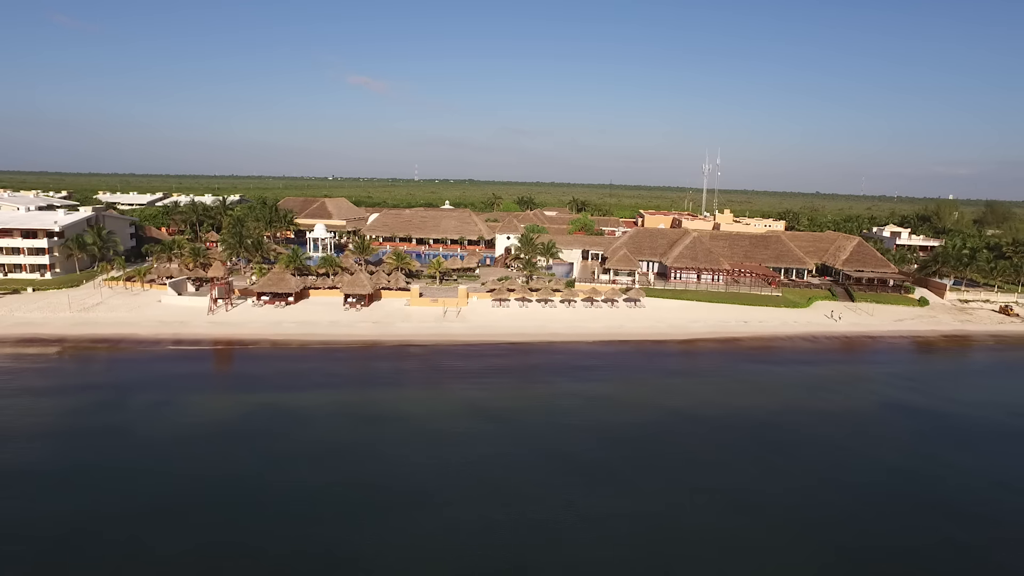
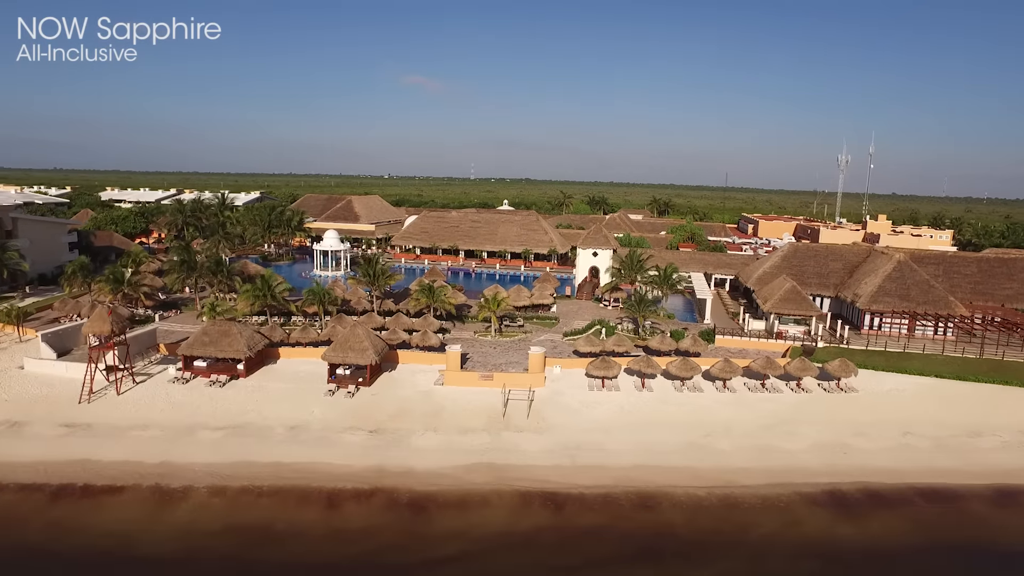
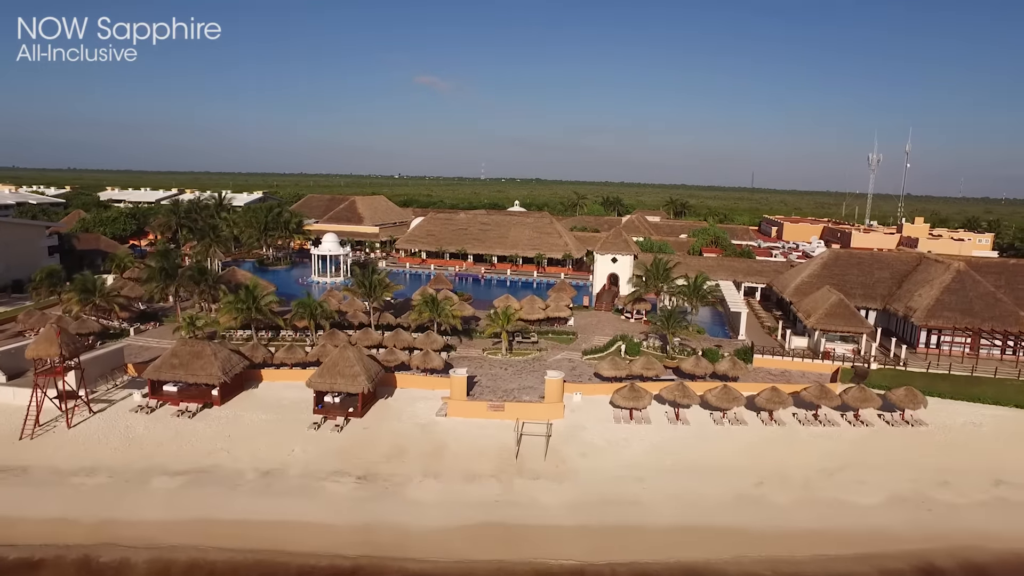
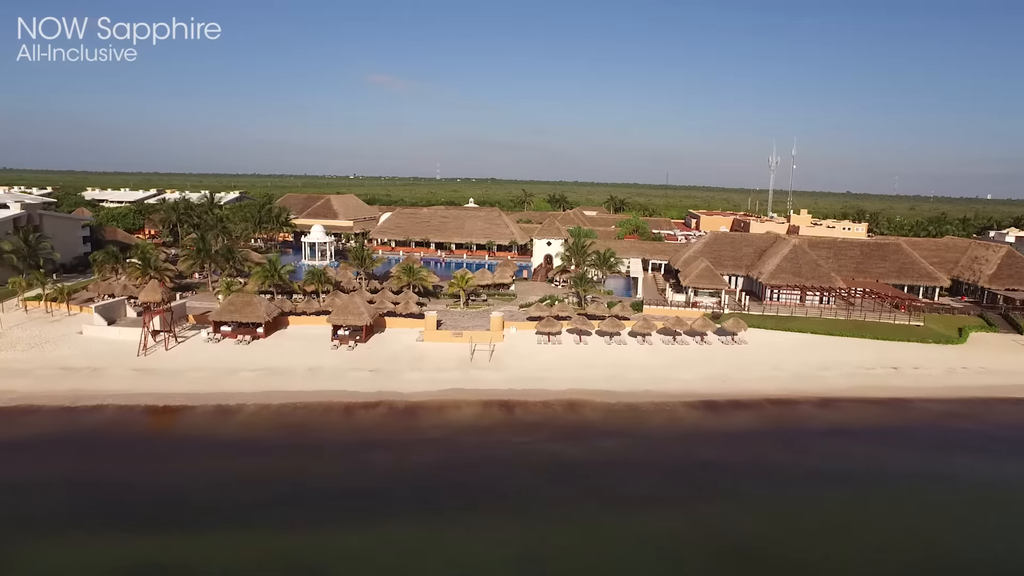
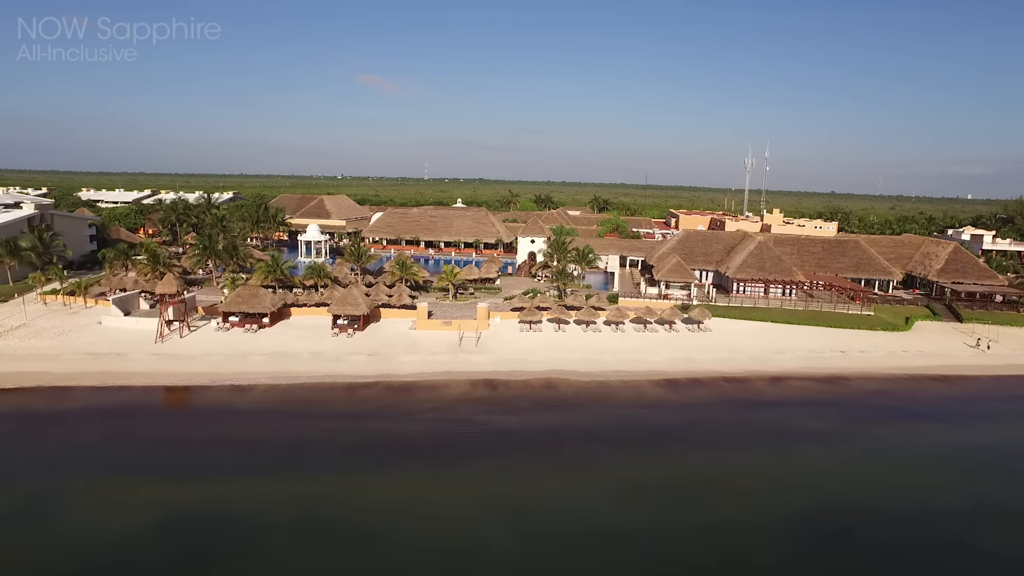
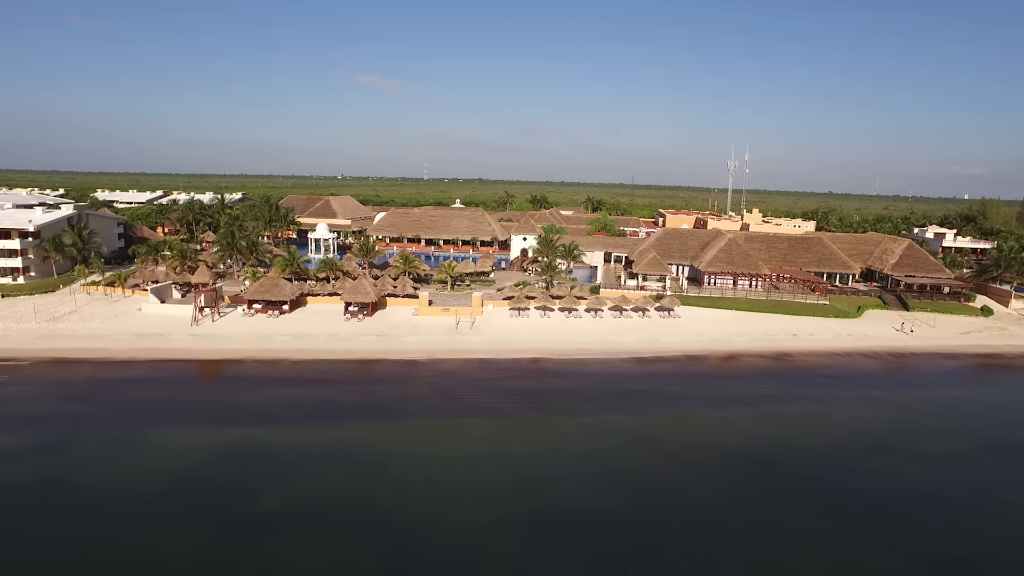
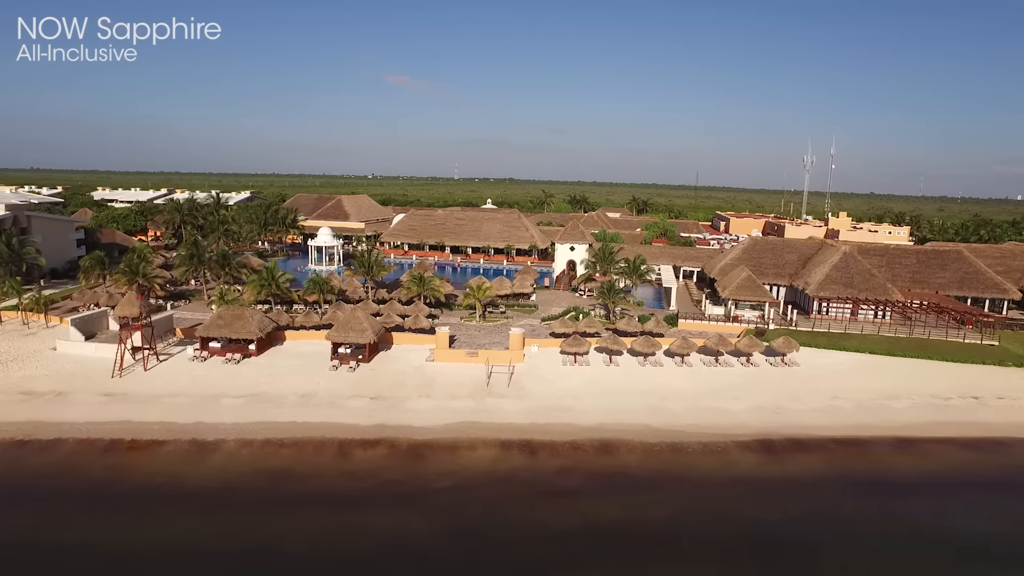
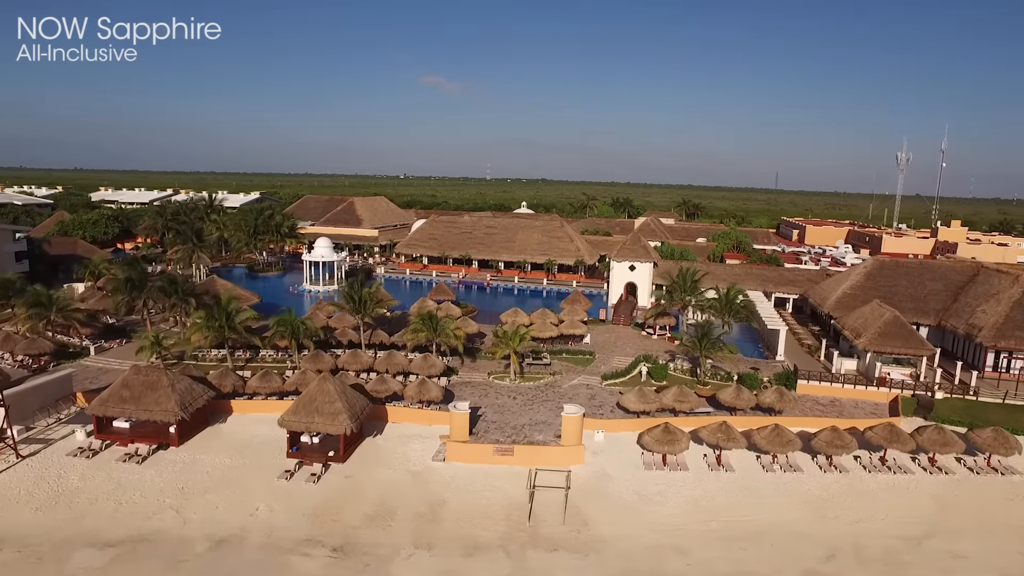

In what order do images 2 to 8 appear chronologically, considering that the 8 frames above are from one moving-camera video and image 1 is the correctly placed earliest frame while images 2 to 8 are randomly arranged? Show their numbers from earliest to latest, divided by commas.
6, 5, 4, 7, 2, 3, 8
